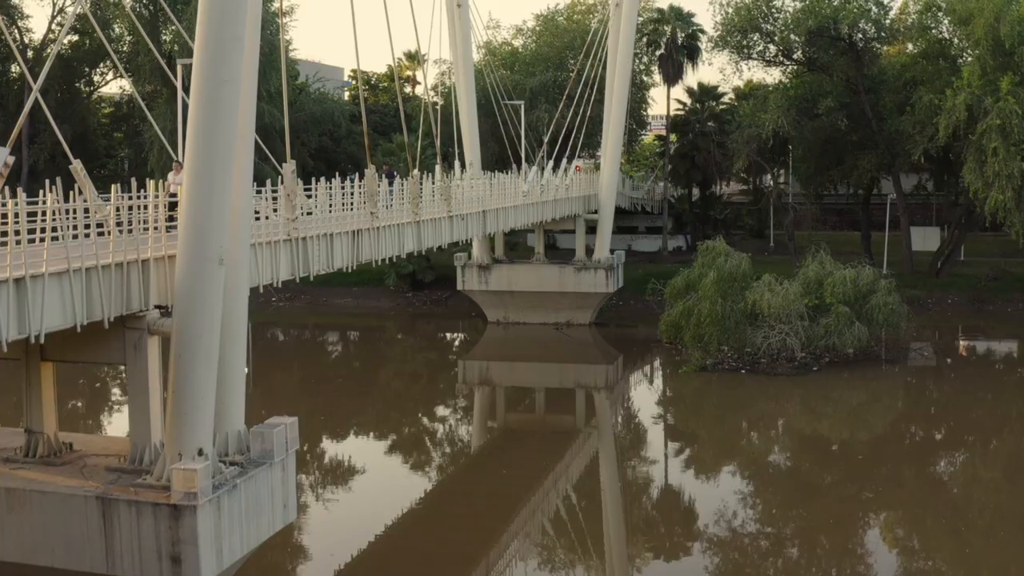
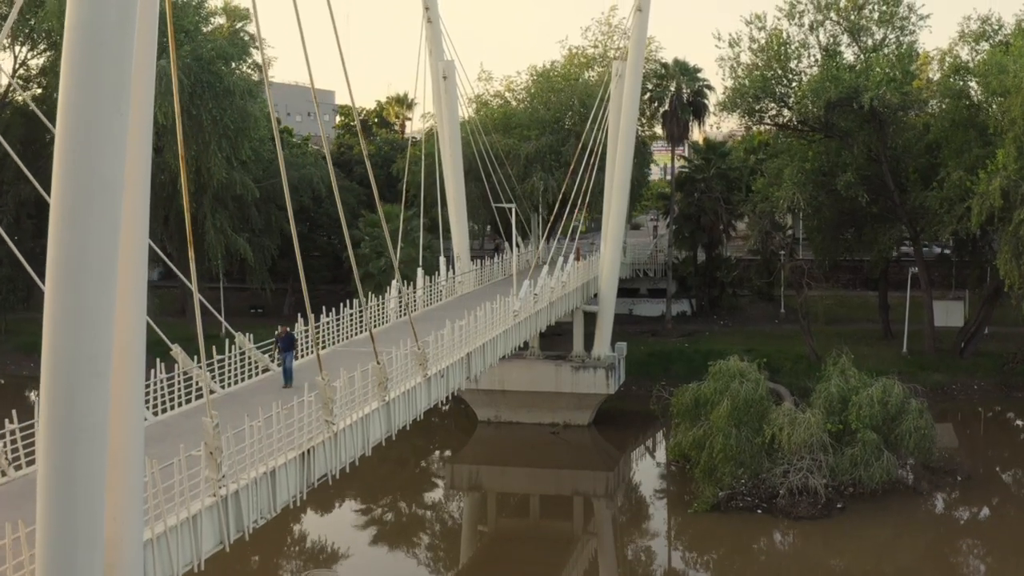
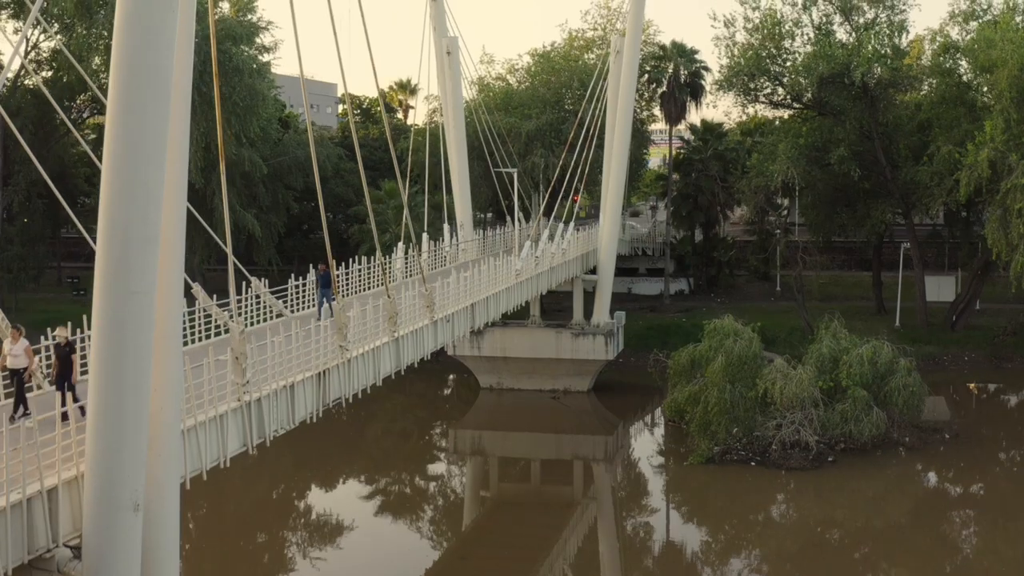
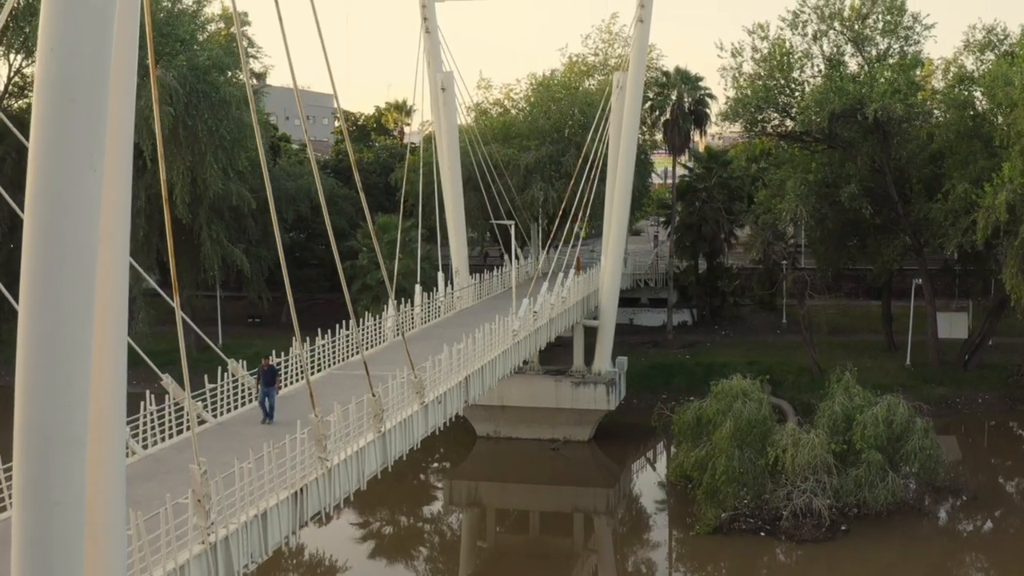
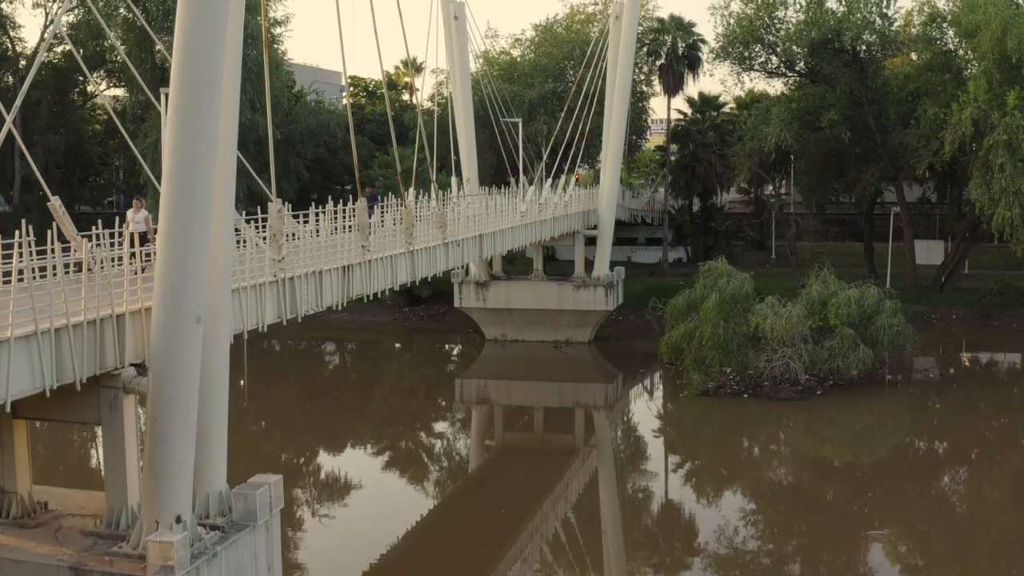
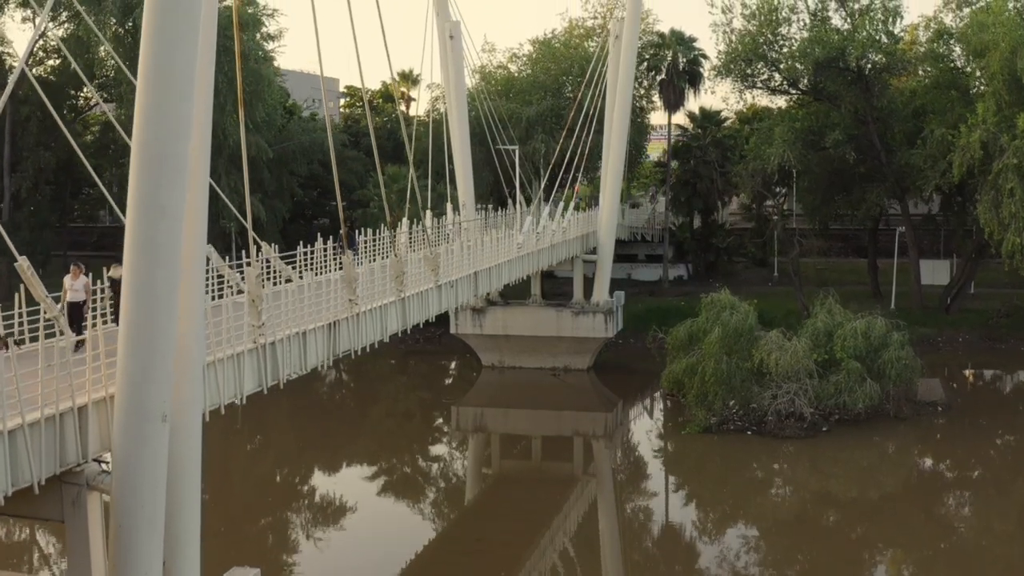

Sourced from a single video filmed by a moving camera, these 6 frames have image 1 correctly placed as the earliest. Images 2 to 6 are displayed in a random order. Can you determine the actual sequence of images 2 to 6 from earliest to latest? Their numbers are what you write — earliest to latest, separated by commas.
5, 6, 3, 2, 4
